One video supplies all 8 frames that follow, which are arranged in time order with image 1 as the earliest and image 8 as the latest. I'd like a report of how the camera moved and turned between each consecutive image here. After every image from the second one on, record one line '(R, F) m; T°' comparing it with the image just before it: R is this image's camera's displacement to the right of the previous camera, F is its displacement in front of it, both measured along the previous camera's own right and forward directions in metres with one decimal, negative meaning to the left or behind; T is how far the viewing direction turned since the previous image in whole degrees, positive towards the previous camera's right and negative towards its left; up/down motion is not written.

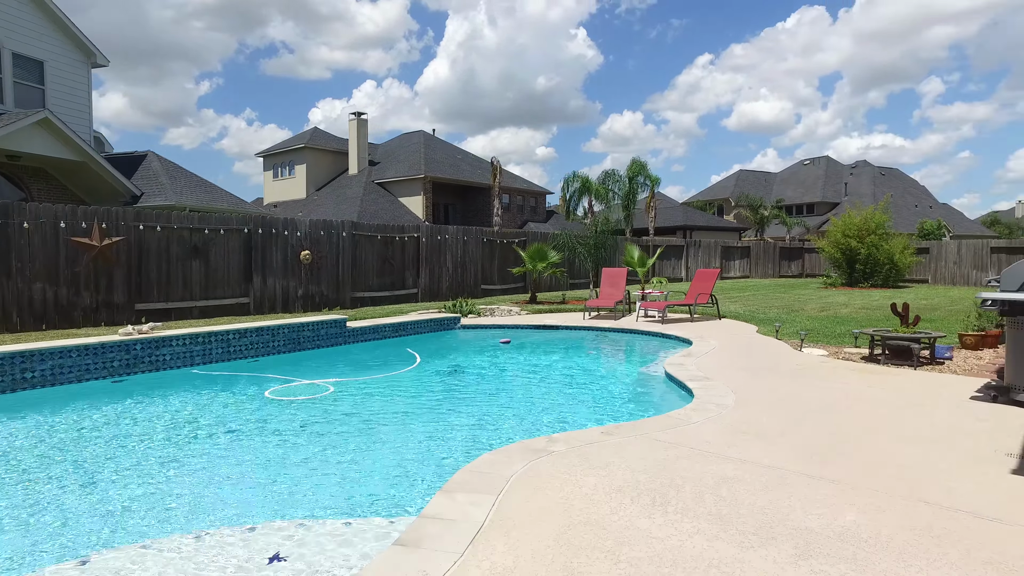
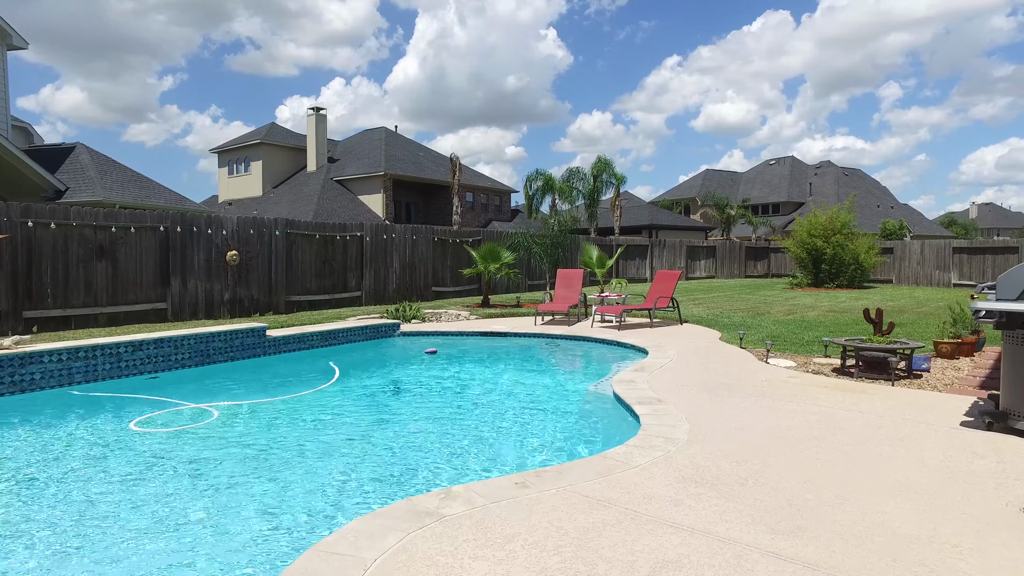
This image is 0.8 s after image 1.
(+0.4, +0.9) m; +2°
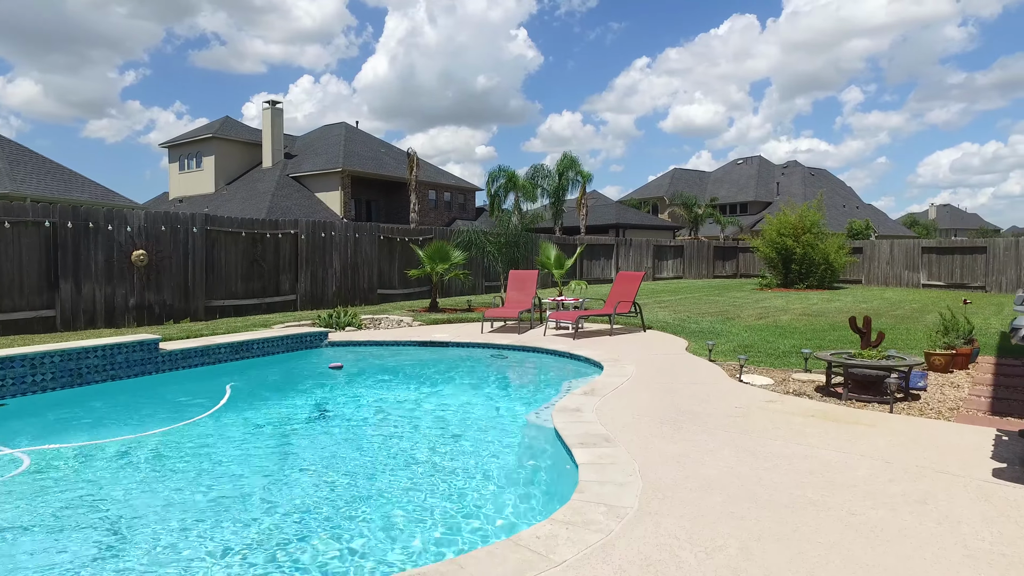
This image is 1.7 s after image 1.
(+0.4, +1.2) m; +2°
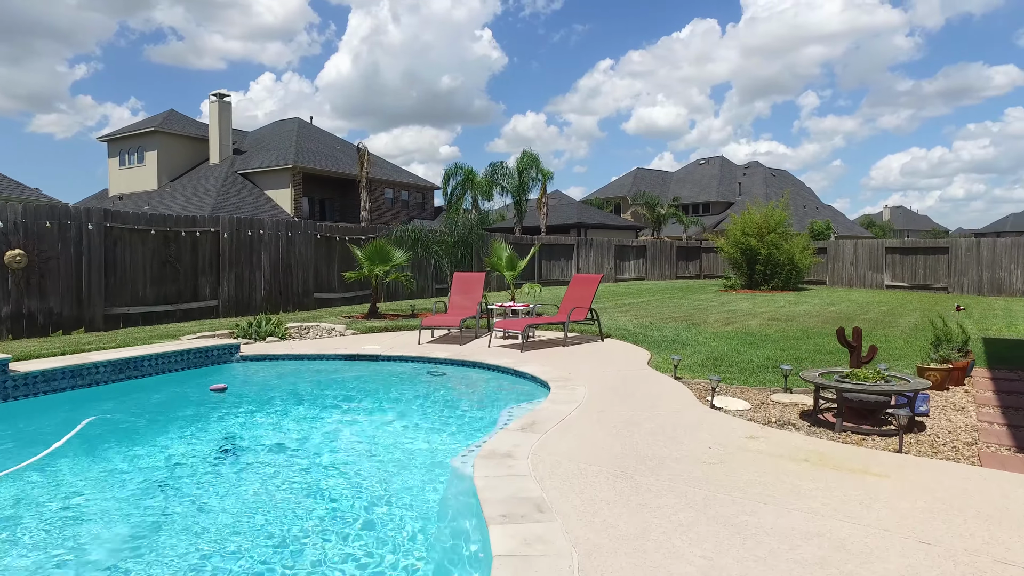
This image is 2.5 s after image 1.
(+0.3, +1.2) m; +3°
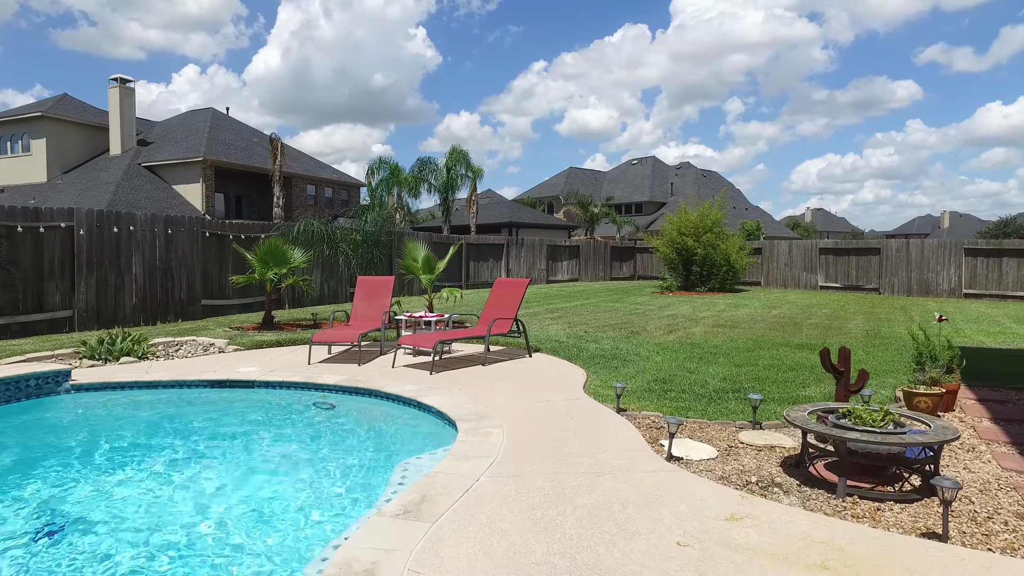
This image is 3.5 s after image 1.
(+0.3, +1.5) m; +5°
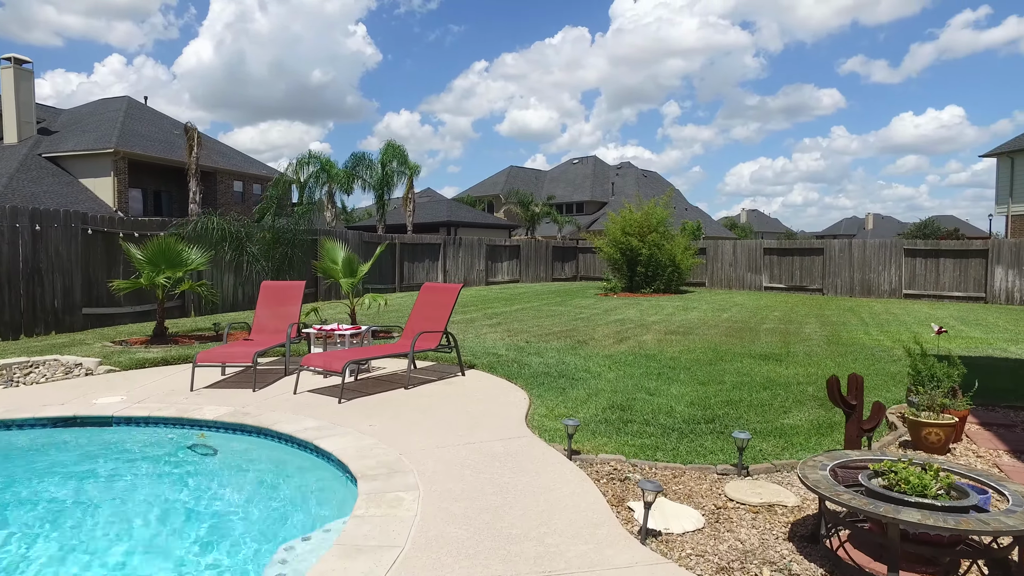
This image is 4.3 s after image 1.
(+0.1, +1.2) m; +5°
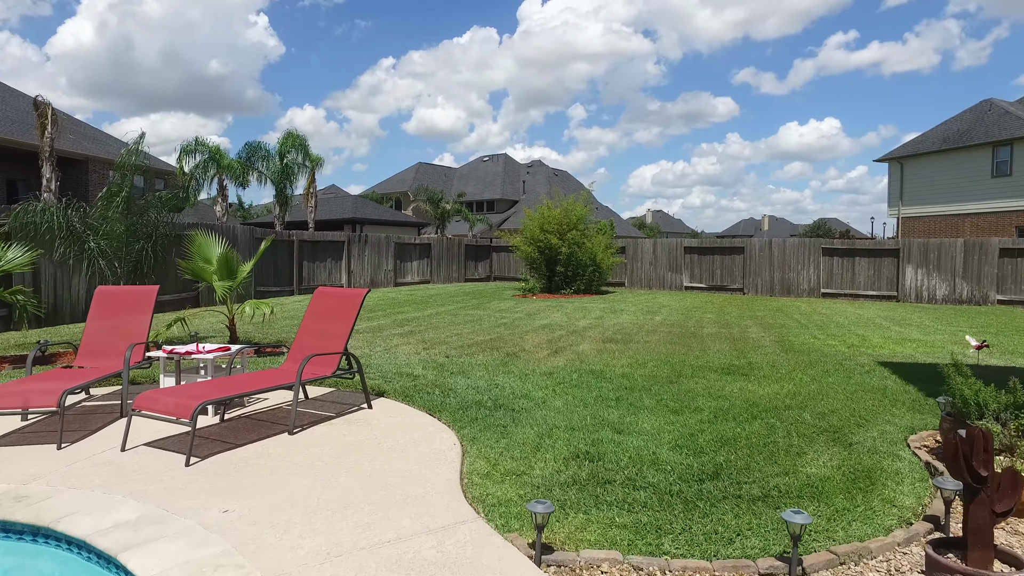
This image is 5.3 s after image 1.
(-0.1, +1.6) m; +7°
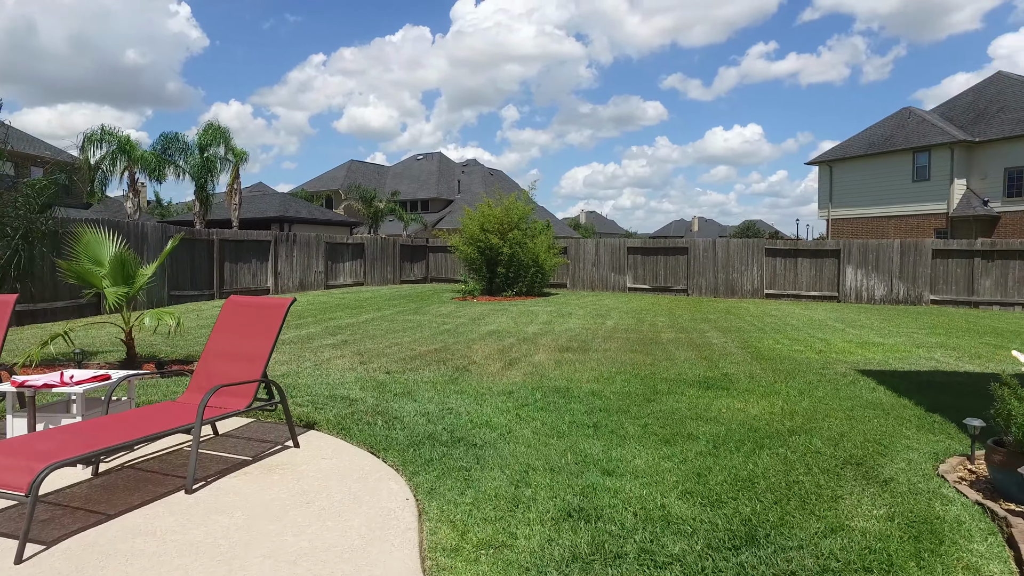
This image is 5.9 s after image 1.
(-0.2, +1.0) m; +5°
